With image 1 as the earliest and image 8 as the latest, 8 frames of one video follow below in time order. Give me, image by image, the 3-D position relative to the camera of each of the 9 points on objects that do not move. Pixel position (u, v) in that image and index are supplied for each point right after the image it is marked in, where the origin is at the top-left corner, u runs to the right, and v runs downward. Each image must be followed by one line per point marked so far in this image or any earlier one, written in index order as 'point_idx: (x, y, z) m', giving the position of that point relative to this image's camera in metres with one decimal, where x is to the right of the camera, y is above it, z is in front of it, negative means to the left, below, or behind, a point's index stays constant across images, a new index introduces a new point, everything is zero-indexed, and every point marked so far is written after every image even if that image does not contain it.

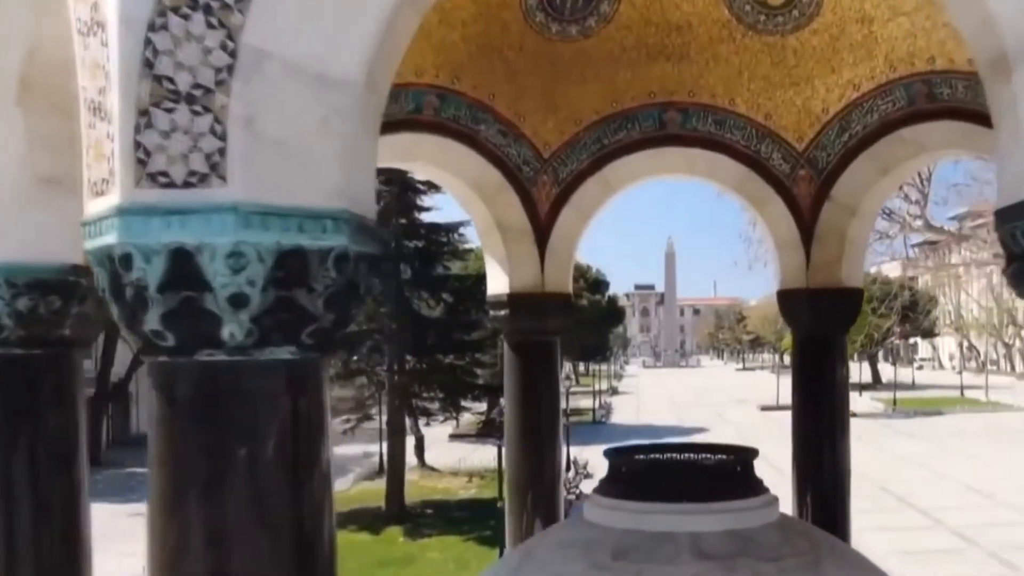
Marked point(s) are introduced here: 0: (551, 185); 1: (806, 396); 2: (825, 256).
0: (+0.2, +0.6, +6.0) m
1: (+1.6, -0.5, +6.0) m
2: (+1.7, +0.2, +5.9) m
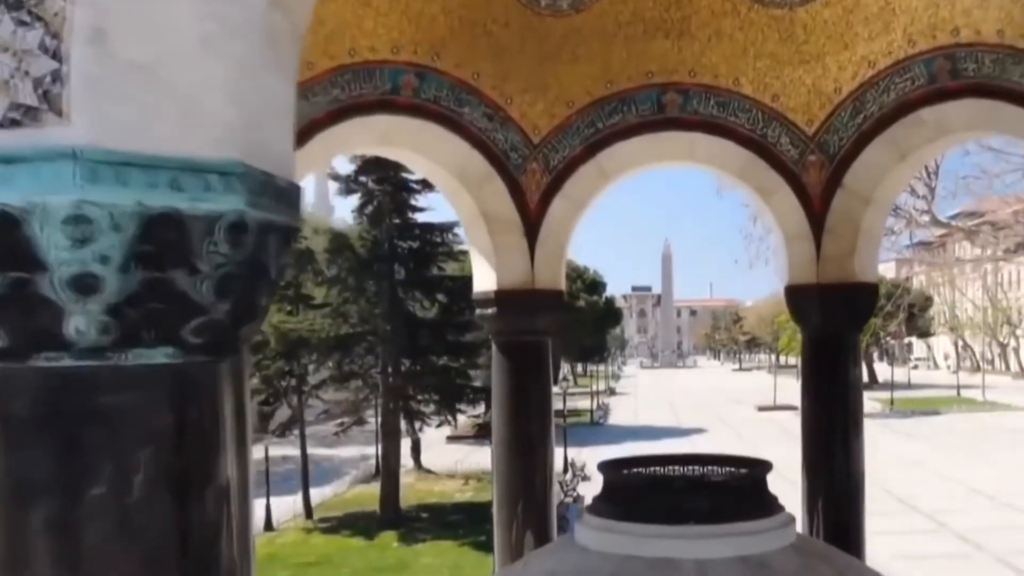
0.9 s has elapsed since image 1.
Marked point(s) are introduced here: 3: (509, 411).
0: (+0.1, +0.6, +5.5) m
1: (+1.5, -0.5, +5.5) m
2: (+1.6, +0.2, +5.5) m
3: (0.0, -0.6, +5.6) m
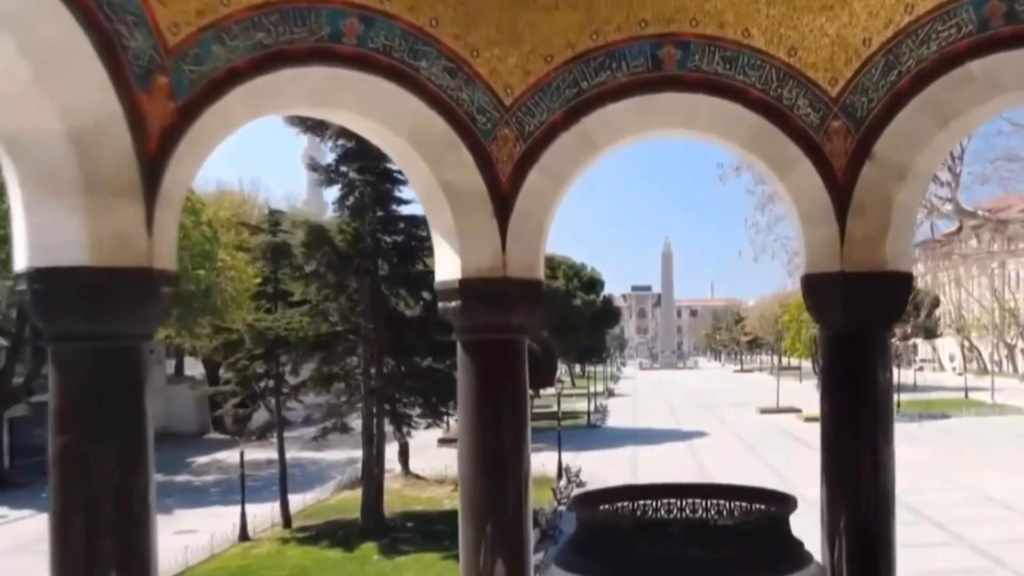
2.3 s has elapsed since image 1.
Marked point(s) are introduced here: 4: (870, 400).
0: (0.0, +0.6, +4.7) m
1: (+1.4, -0.5, +4.7) m
2: (+1.5, +0.2, +4.6) m
3: (-0.2, -0.5, +4.7) m
4: (+1.5, -0.4, +4.6) m
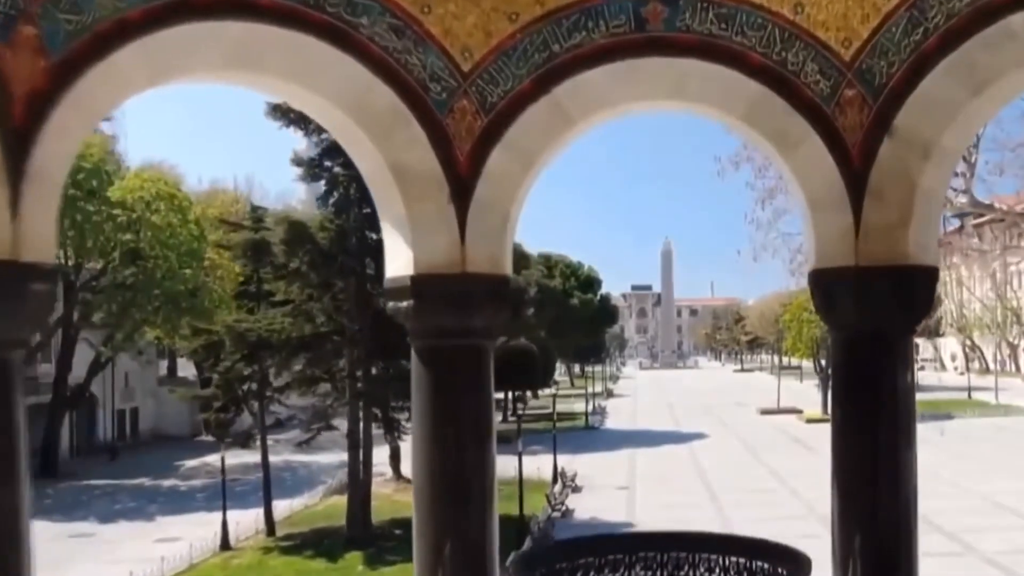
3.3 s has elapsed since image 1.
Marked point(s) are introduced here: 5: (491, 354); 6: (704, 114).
0: (-0.1, +0.6, +4.0) m
1: (+1.2, -0.5, +4.0) m
2: (+1.3, +0.3, +4.0) m
3: (-0.3, -0.5, +4.1) m
4: (+1.4, -0.4, +4.0) m
5: (-0.1, -0.2, +4.1) m
6: (+0.7, +0.7, +4.3) m
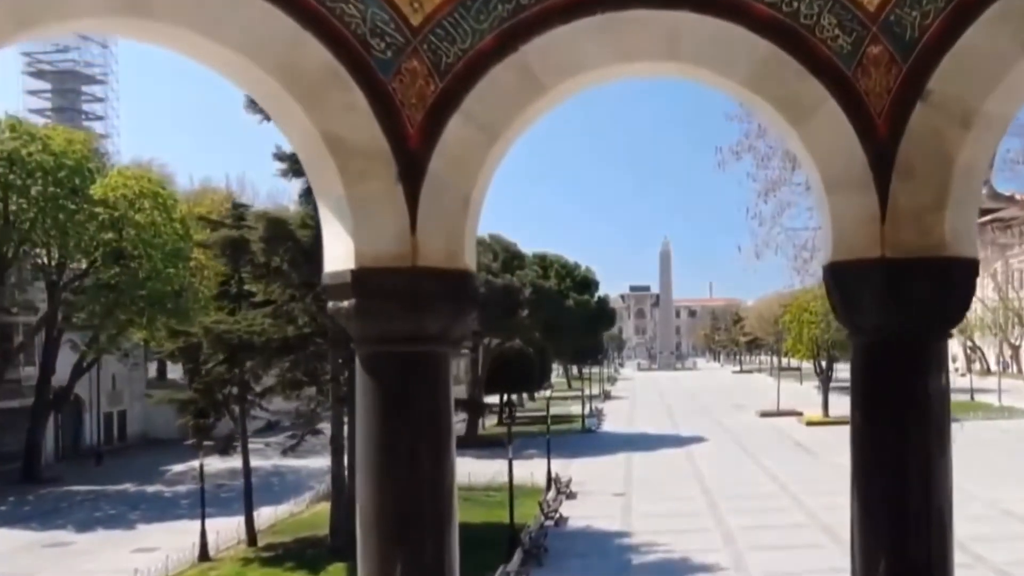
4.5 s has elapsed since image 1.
0: (-0.3, +0.6, +3.4) m
1: (+1.1, -0.4, +3.3) m
2: (+1.2, +0.3, +3.3) m
3: (-0.4, -0.5, +3.4) m
4: (+1.2, -0.4, +3.3) m
5: (-0.2, -0.2, +3.5) m
6: (+0.6, +0.7, +3.6) m
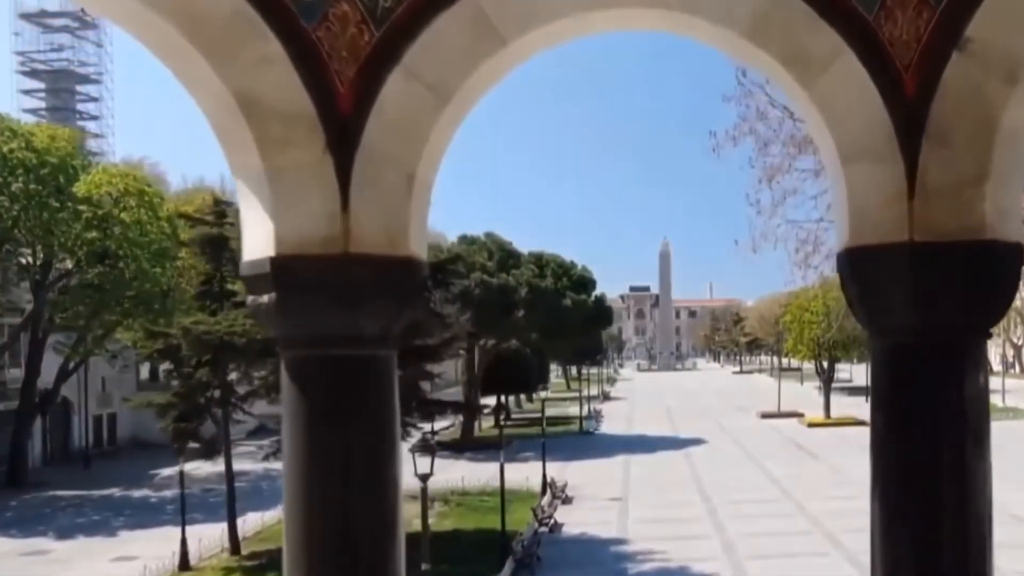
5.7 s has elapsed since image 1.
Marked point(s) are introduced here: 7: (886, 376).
0: (-0.4, +0.7, +2.8) m
1: (+1.0, -0.4, +2.8) m
2: (+1.1, +0.3, +2.8) m
3: (-0.5, -0.5, +2.8) m
4: (+1.1, -0.4, +2.8) m
5: (-0.3, -0.2, +2.9) m
6: (+0.5, +0.7, +3.1) m
7: (+1.0, -0.2, +2.8) m
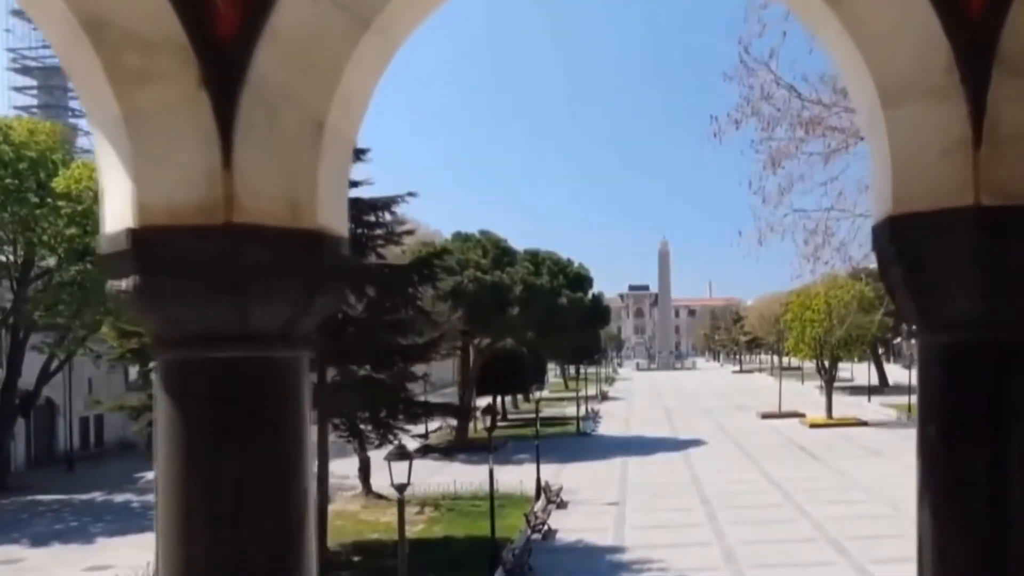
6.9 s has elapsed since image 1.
0: (-0.5, +0.7, +2.1) m
1: (+0.9, -0.4, +2.1) m
2: (+1.0, +0.3, +2.1) m
3: (-0.7, -0.5, +2.2) m
4: (+1.0, -0.3, +2.1) m
5: (-0.4, -0.2, +2.2) m
6: (+0.4, +0.7, +2.4) m
7: (+0.8, -0.2, +2.1) m
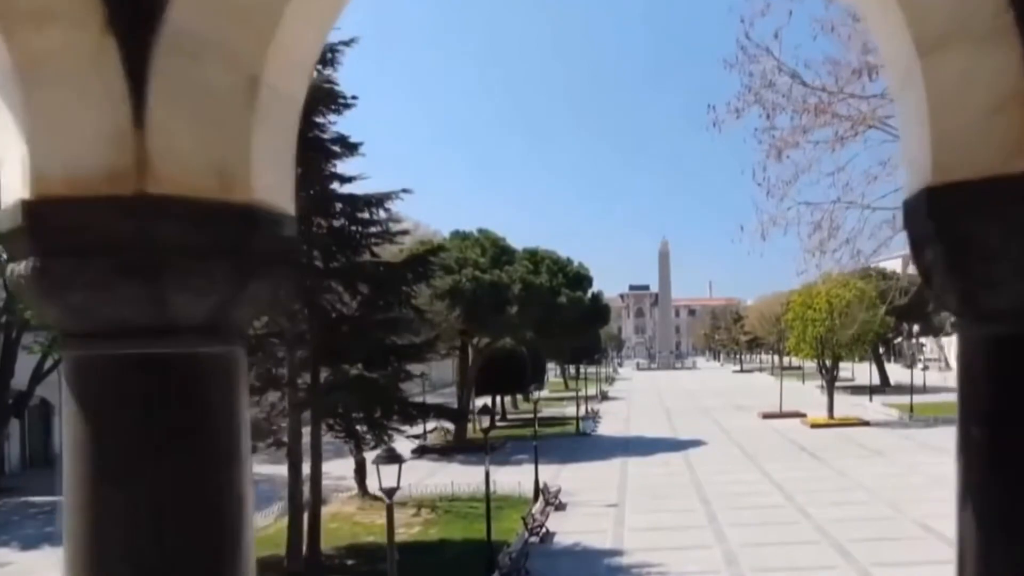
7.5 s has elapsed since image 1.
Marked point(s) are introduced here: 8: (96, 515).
0: (-0.6, +0.7, +1.8) m
1: (+0.8, -0.4, +1.8) m
2: (+0.9, +0.4, +1.7) m
3: (-0.7, -0.4, +1.8) m
4: (+0.9, -0.3, +1.7) m
5: (-0.5, -0.1, +1.9) m
6: (+0.3, +0.8, +2.1) m
7: (+0.8, -0.2, +1.8) m
8: (-0.7, -0.4, +1.8) m
